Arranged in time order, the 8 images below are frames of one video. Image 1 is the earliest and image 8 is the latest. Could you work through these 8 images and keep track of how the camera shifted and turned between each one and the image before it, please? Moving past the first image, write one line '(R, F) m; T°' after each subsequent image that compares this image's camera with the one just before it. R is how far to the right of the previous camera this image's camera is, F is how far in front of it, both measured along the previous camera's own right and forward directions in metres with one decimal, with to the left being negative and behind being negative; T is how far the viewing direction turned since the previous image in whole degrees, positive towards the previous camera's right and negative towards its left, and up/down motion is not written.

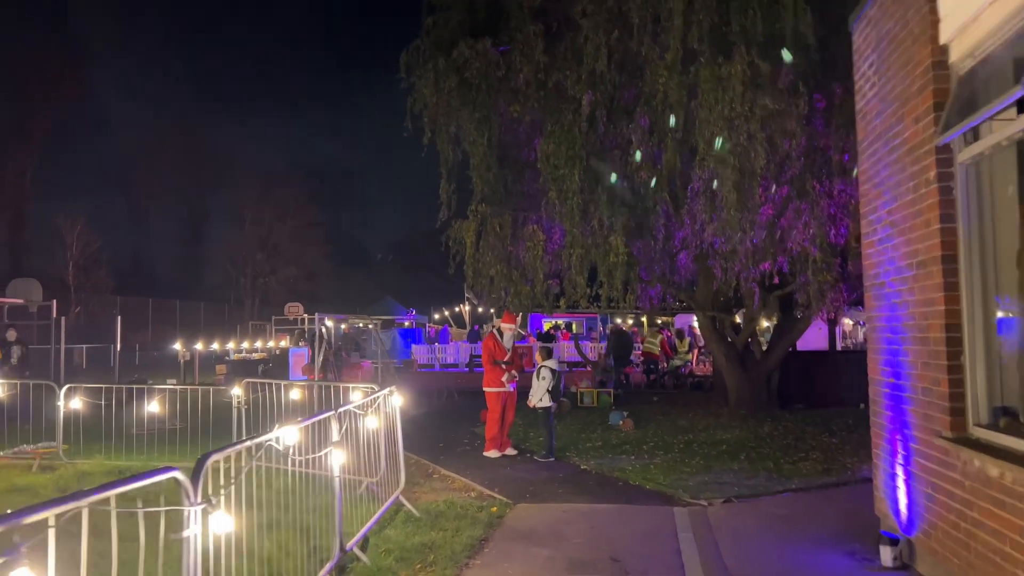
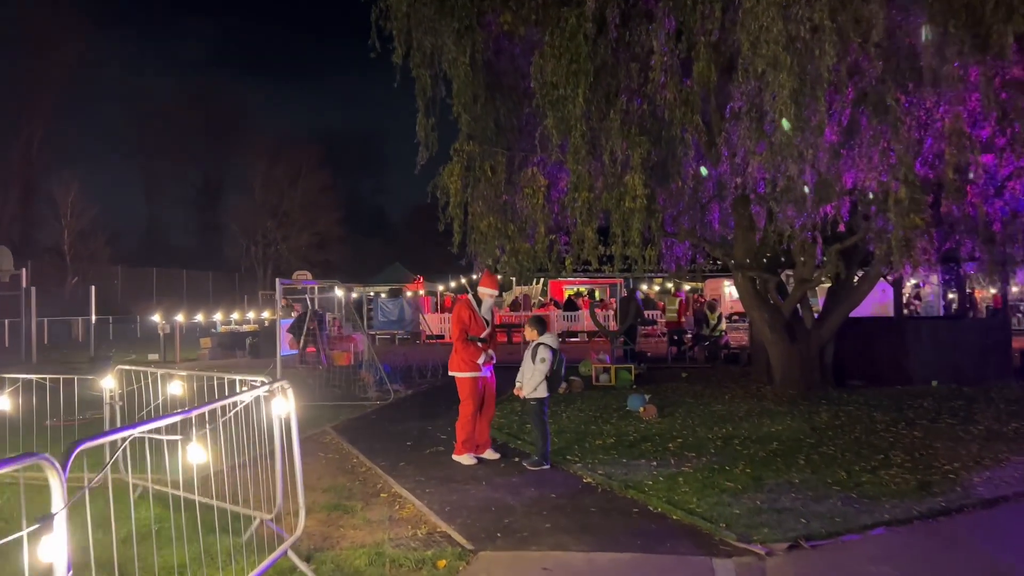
(+0.5, +2.7) m; -2°
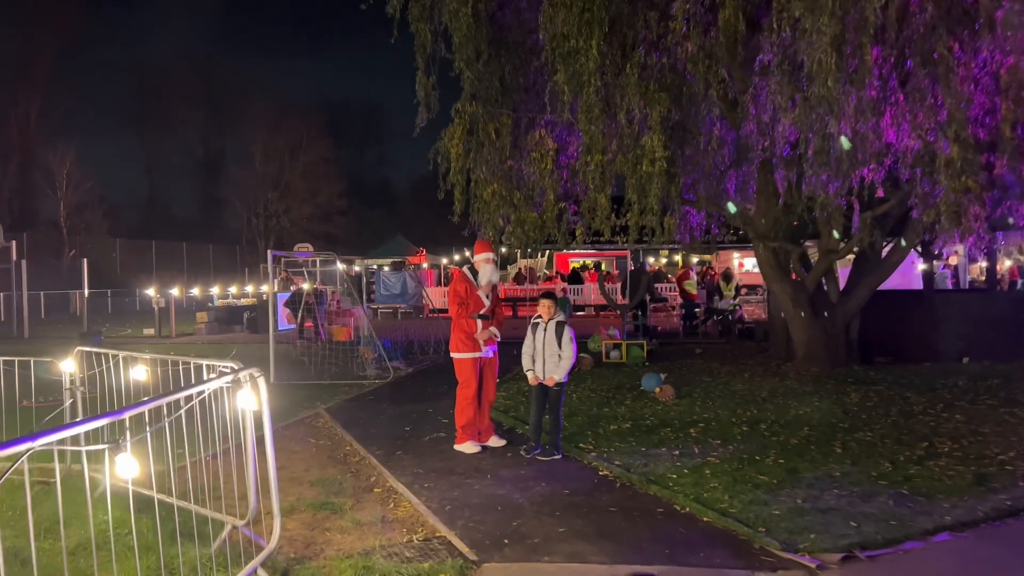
(0.0, +0.8) m; 0°
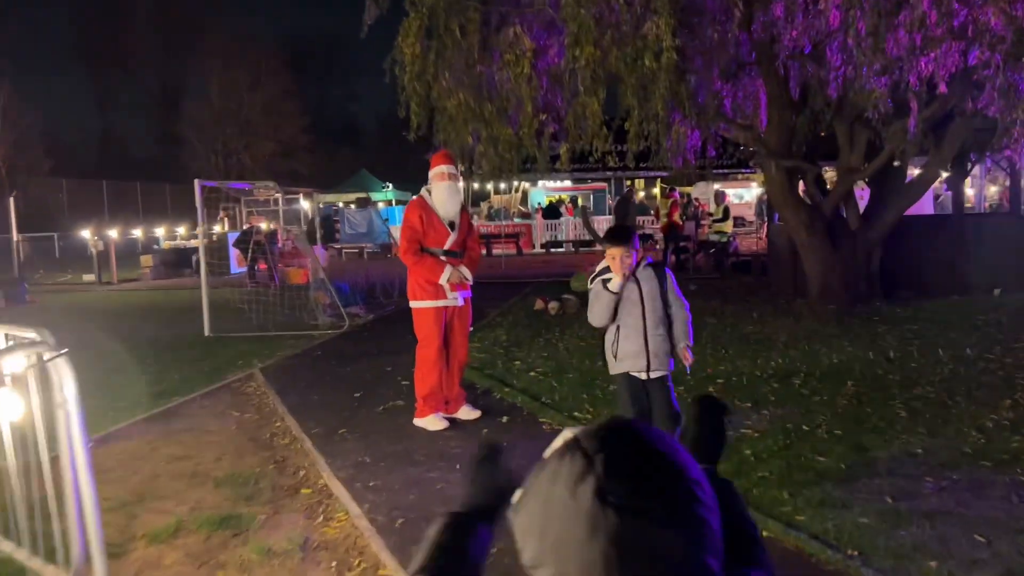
(0.0, +1.7) m; +2°
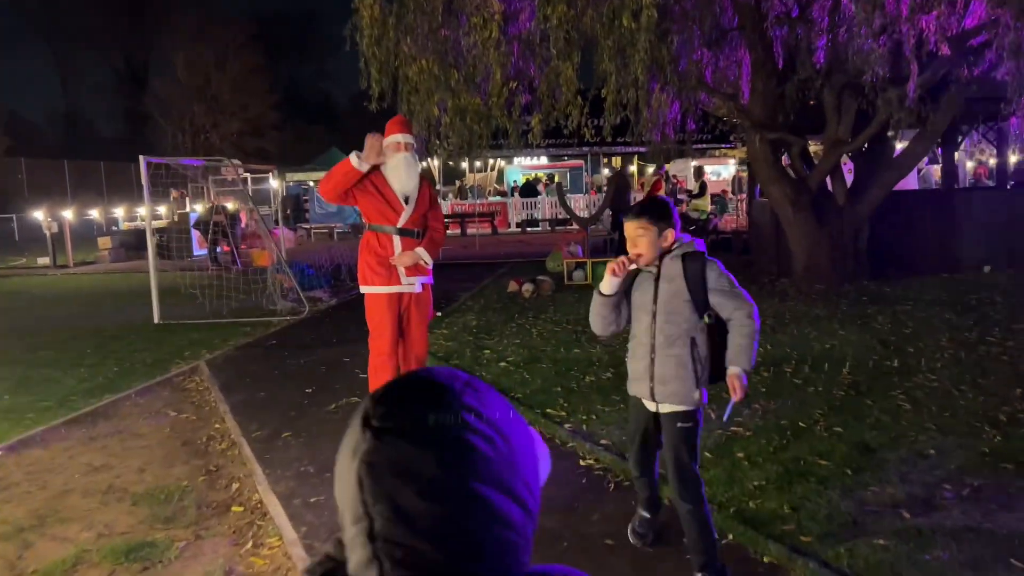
(+0.1, +0.6) m; +2°
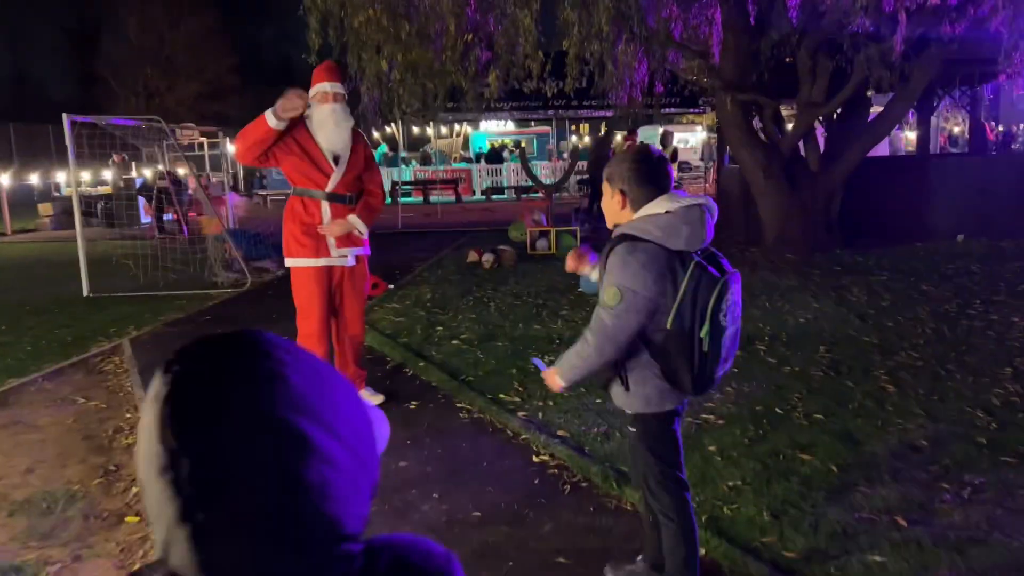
(+0.1, +0.6) m; +2°
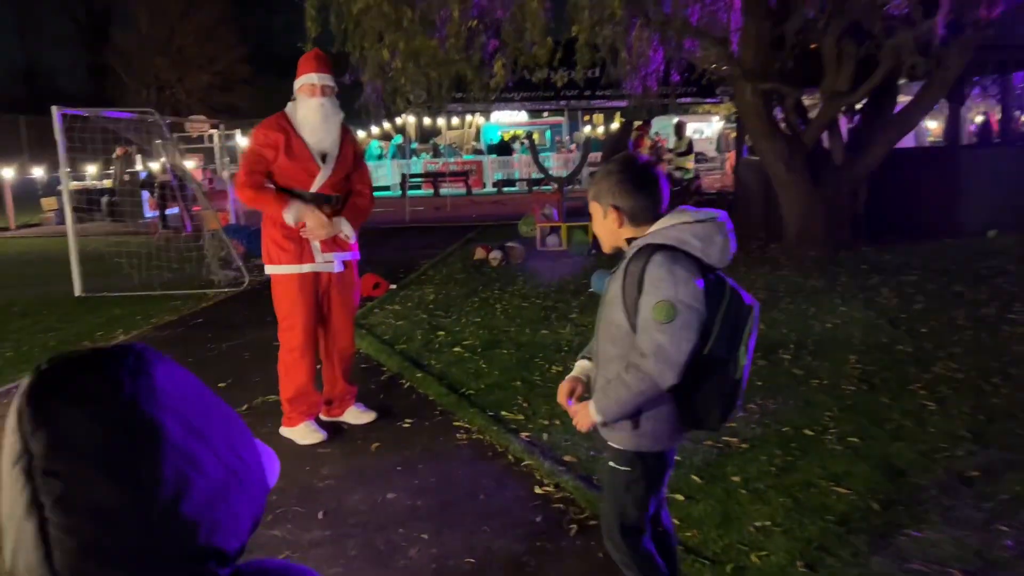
(+0.1, +0.4) m; -1°
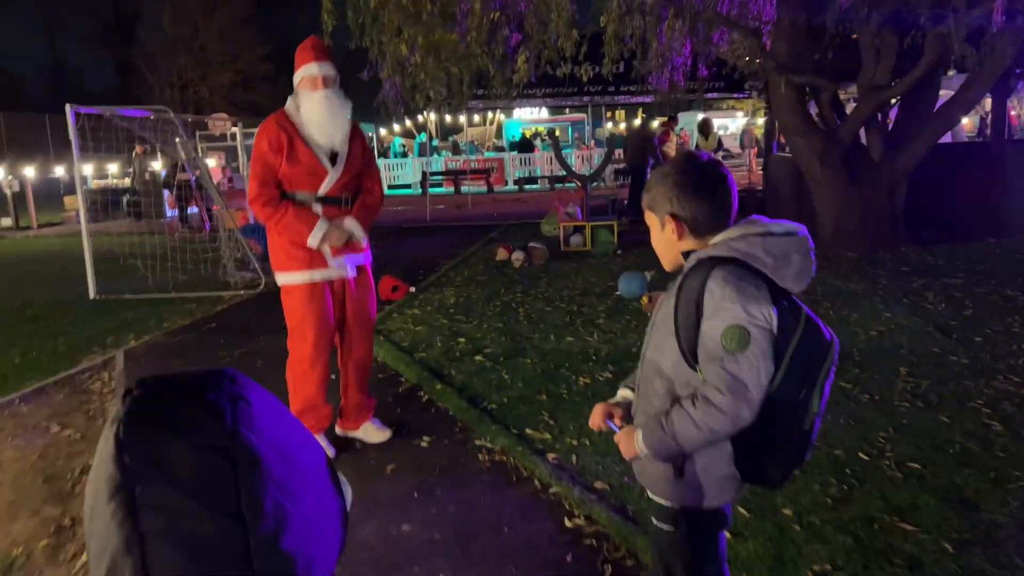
(0.0, +0.3) m; -2°
